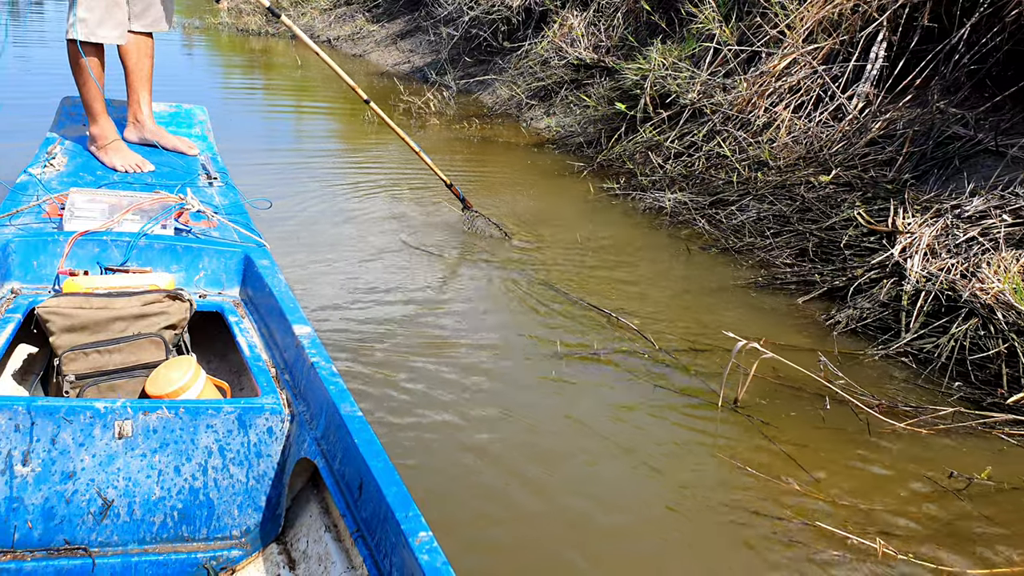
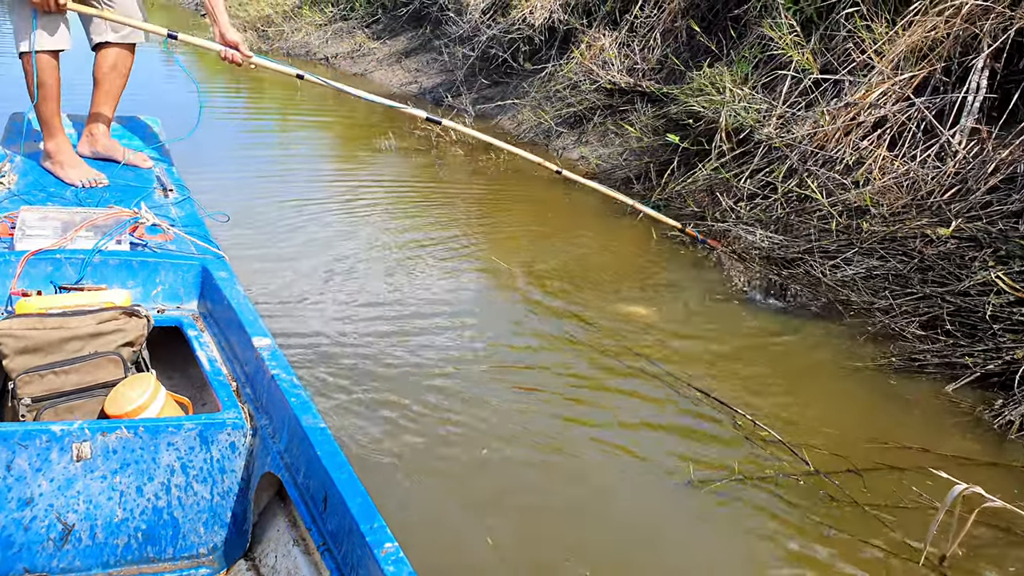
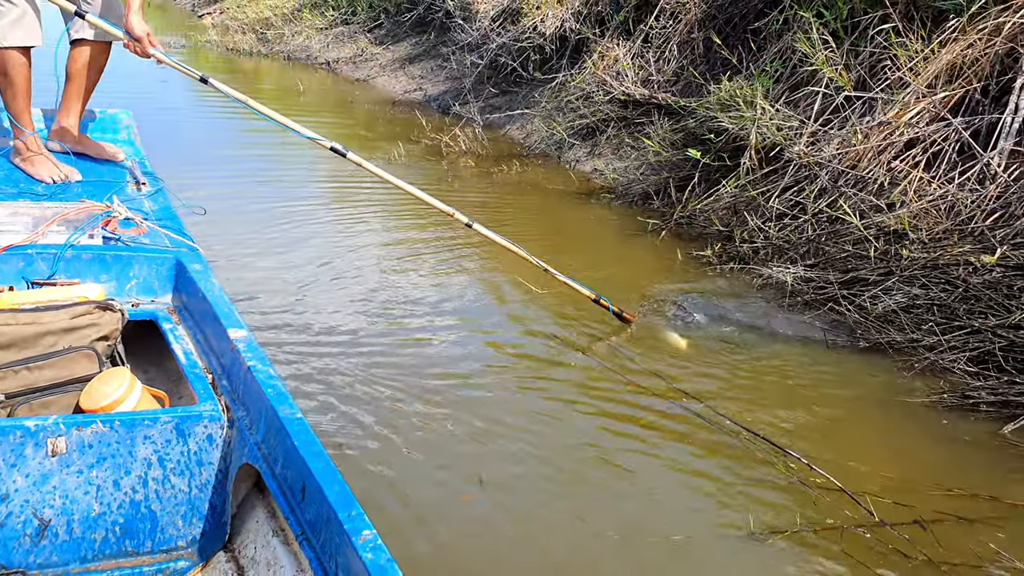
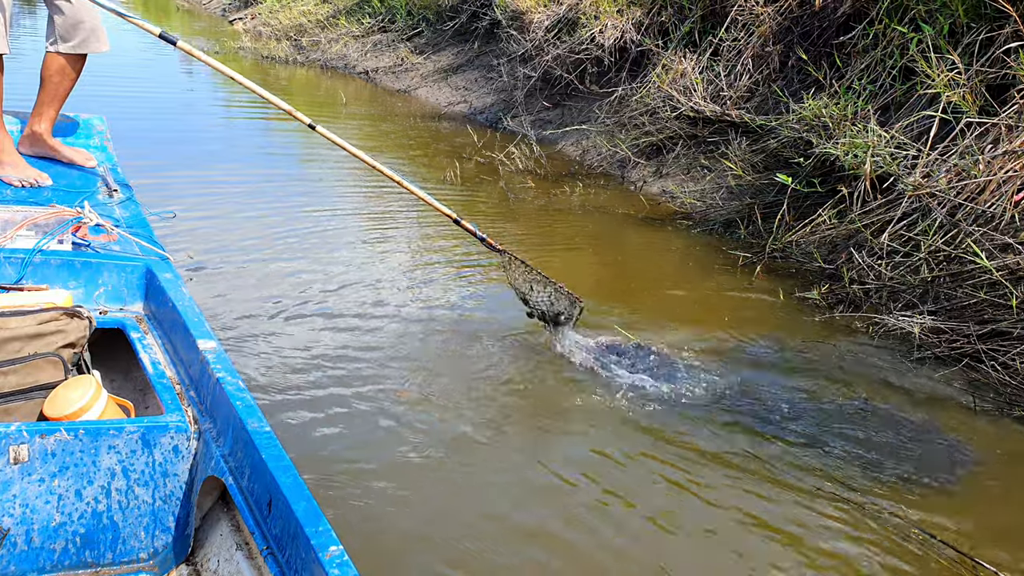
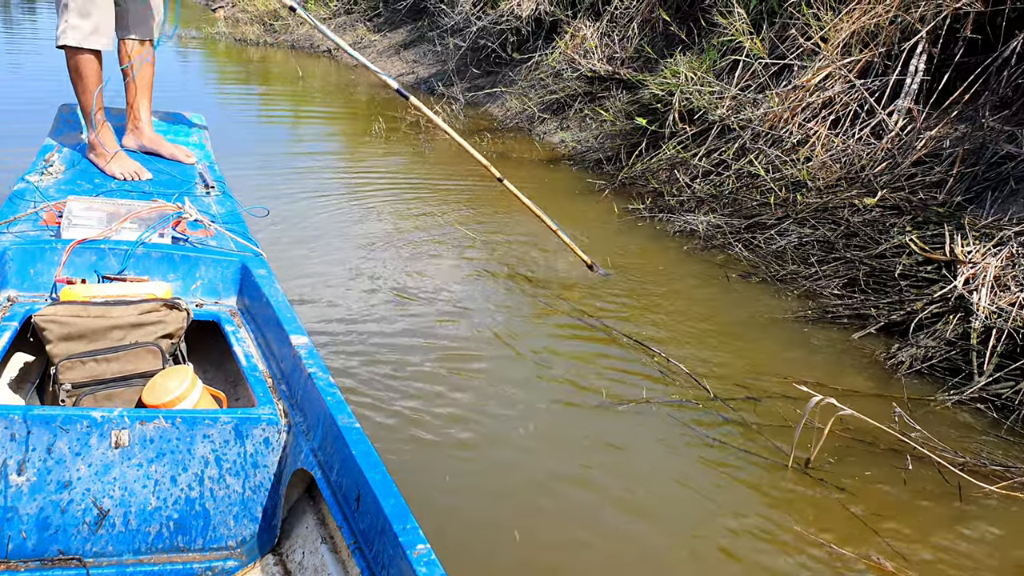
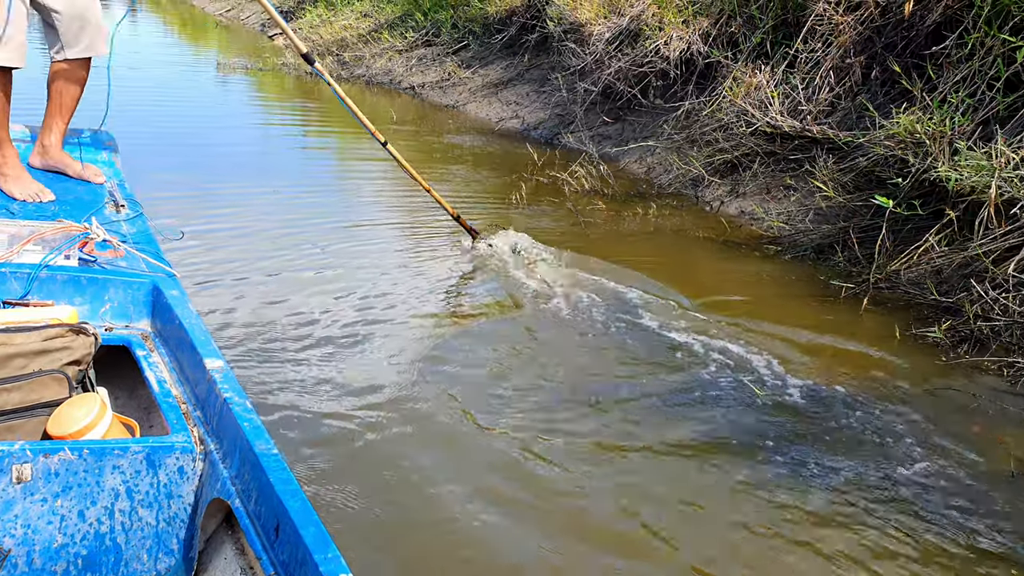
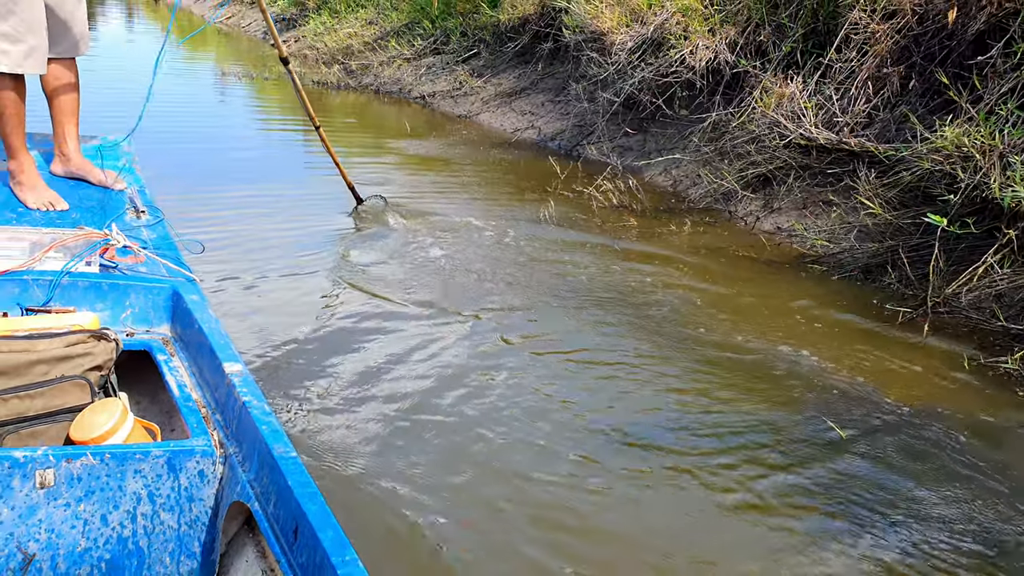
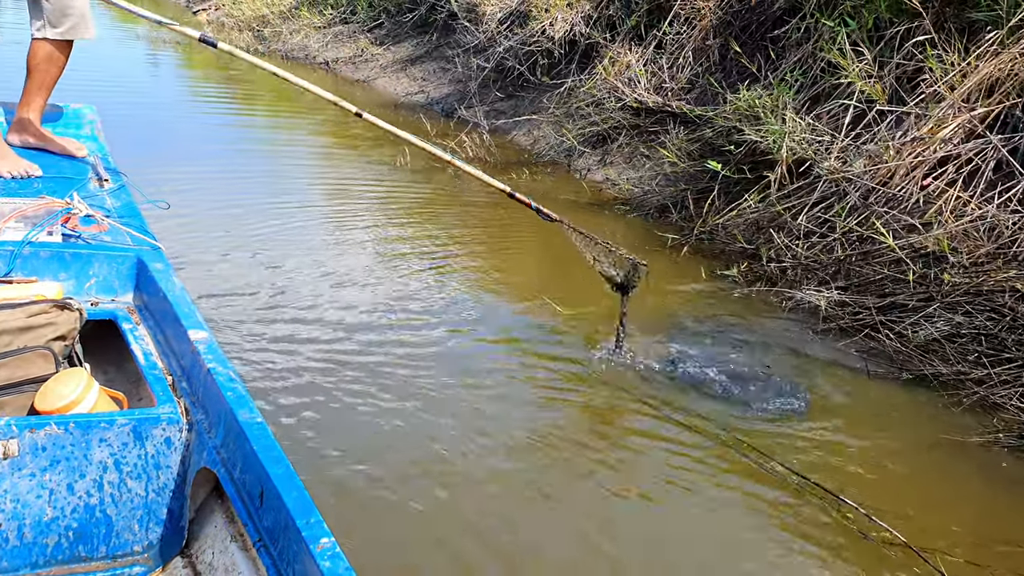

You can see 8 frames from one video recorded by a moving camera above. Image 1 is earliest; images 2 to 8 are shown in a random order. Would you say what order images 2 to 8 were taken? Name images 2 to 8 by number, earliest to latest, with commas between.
5, 2, 3, 8, 4, 6, 7
